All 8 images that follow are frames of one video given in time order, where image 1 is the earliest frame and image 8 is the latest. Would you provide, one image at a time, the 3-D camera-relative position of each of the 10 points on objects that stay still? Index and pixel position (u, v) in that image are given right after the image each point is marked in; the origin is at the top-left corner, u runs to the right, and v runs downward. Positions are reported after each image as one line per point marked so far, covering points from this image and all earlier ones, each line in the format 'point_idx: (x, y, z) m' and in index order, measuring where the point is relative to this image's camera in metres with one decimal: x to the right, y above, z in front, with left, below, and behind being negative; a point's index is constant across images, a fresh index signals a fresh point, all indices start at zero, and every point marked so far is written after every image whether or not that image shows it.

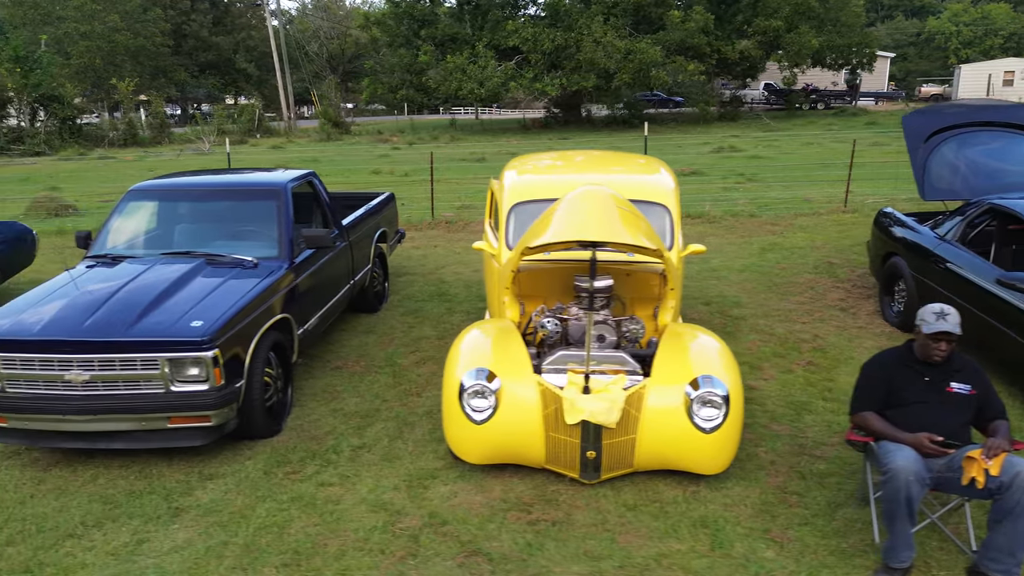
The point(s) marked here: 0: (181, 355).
0: (-1.6, -0.3, +3.8) m
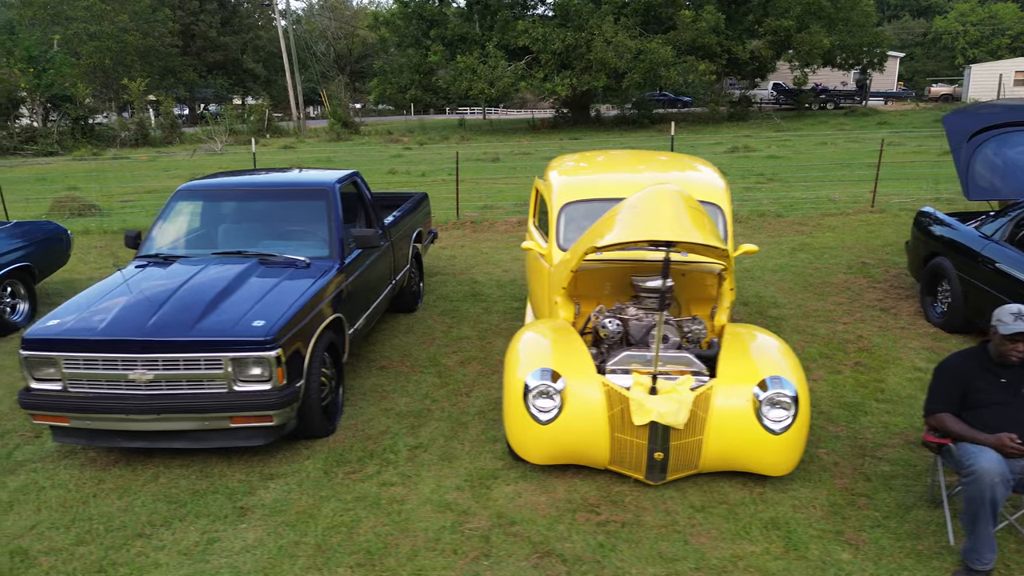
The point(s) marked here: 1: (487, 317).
0: (-1.3, -0.3, +3.8) m
1: (-0.2, -0.2, +6.8) m
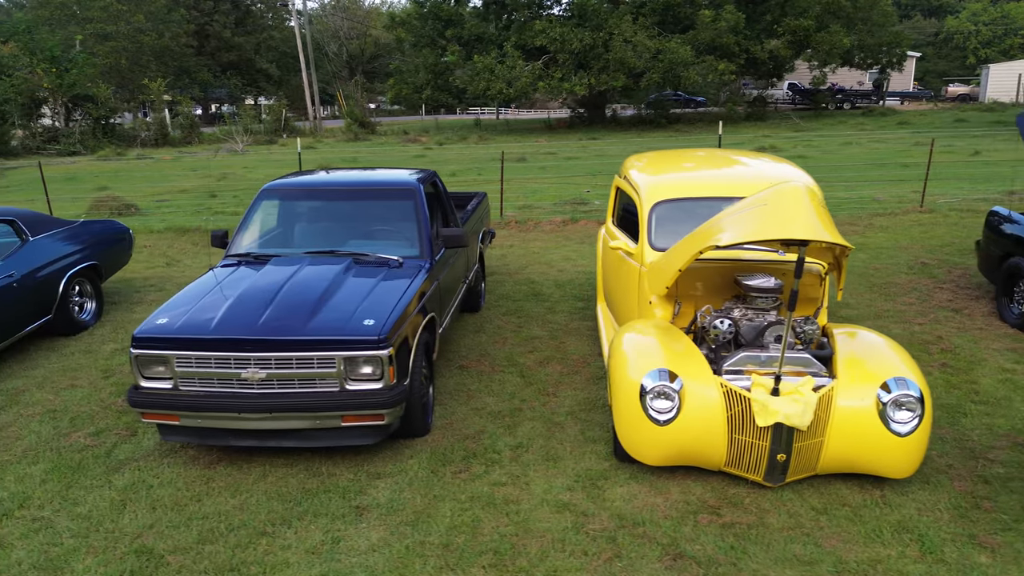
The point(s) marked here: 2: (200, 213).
0: (-0.7, -0.3, +3.8) m
1: (+0.4, -0.2, +6.8) m
2: (-5.3, +1.3, +13.6) m
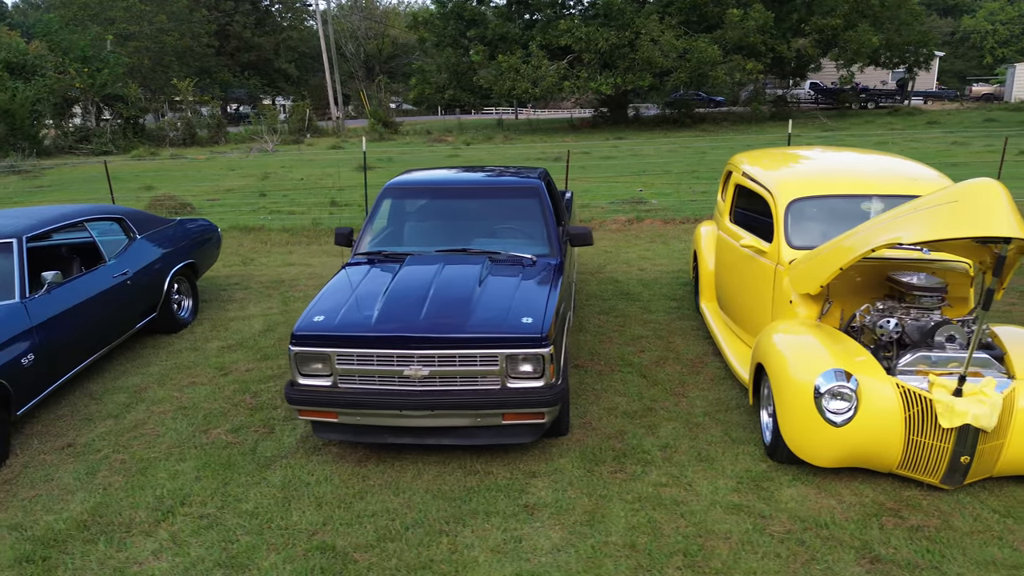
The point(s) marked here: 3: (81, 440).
0: (0.0, -0.3, +3.8) m
1: (+1.2, -0.2, +6.8) m
2: (-4.4, +1.3, +13.7) m
3: (-2.4, -0.9, +4.6) m
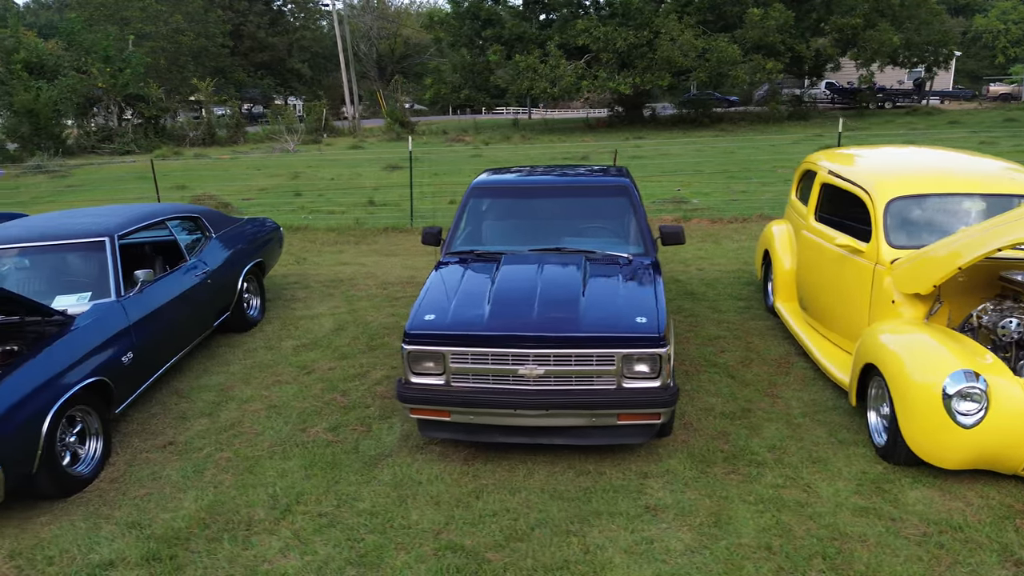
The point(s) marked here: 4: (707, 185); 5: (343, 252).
0: (+0.6, -0.3, +3.7) m
1: (+1.8, -0.2, +6.7) m
2: (-3.7, +1.3, +13.7) m
3: (-1.9, -0.9, +4.6) m
4: (+3.8, +2.0, +15.7) m
5: (-2.1, +0.4, +10.0) m
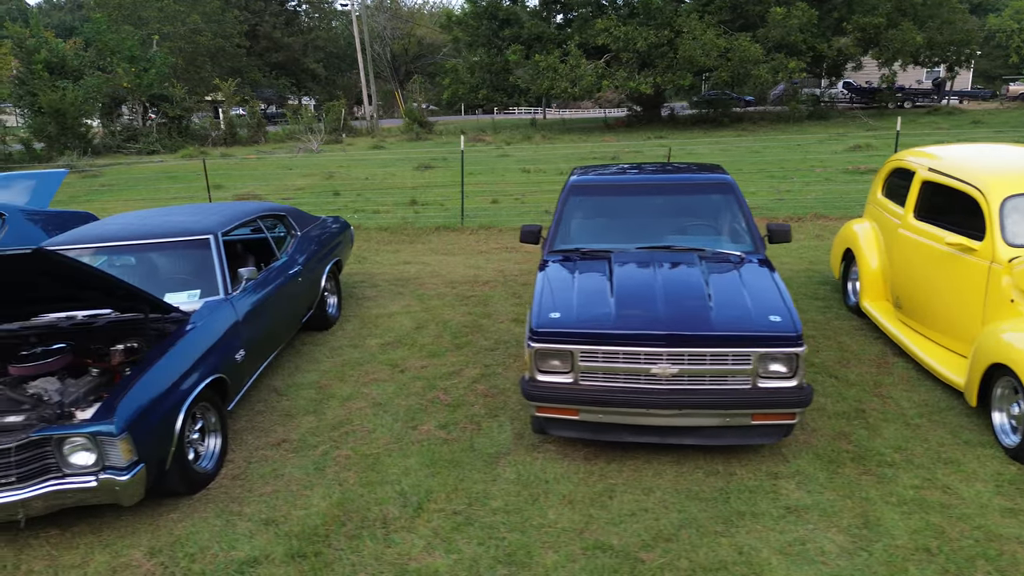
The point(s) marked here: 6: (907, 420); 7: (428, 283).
0: (+1.2, -0.3, +3.7) m
1: (+2.4, -0.2, +6.7) m
2: (-2.9, +1.3, +13.7) m
3: (-1.2, -0.8, +4.6) m
4: (+4.6, +2.0, +15.6) m
5: (-1.4, +0.4, +10.0) m
6: (+2.2, -0.7, +4.5) m
7: (-0.9, 0.0, +8.3) m
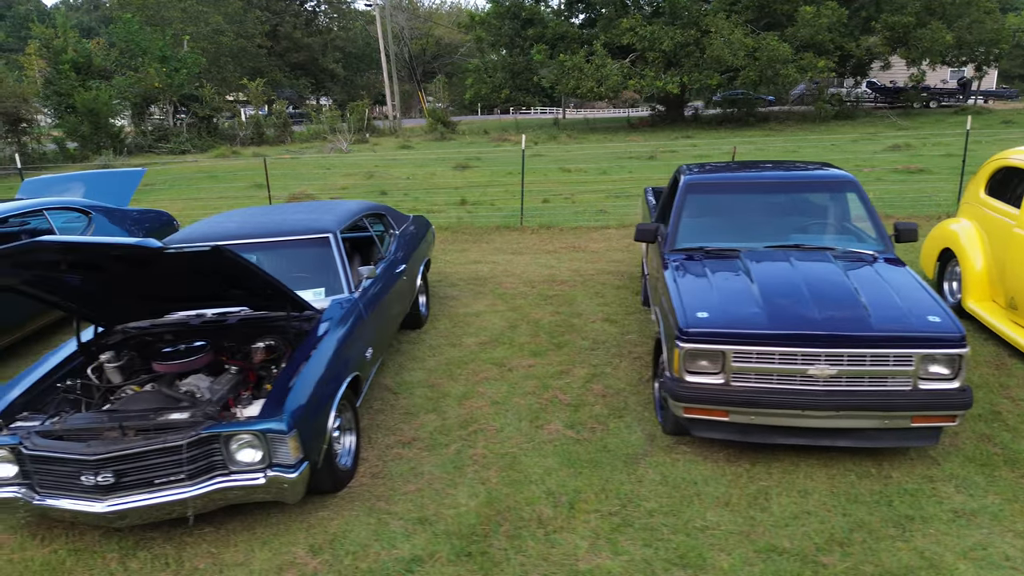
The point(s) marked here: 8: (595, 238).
0: (+1.9, -0.3, +3.6) m
1: (+3.2, -0.2, +6.6) m
2: (-2.0, +1.3, +13.7) m
3: (-0.5, -0.8, +4.6) m
4: (+5.5, +2.0, +15.5) m
5: (-0.6, +0.5, +10.0) m
6: (+2.9, -0.7, +4.4) m
7: (-0.1, +0.1, +8.2) m
8: (+1.1, +0.7, +10.5) m
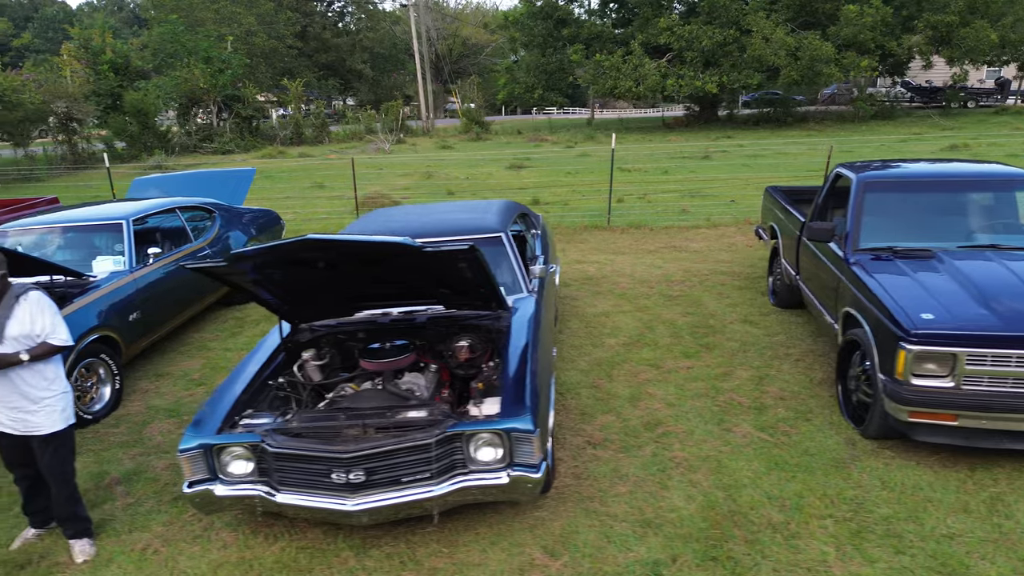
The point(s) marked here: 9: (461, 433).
0: (+2.9, -0.3, +3.5) m
1: (+4.3, -0.3, +6.4) m
2: (-0.7, +1.3, +13.7) m
3: (+0.5, -0.8, +4.5) m
4: (+6.9, +2.0, +15.2) m
5: (+0.7, +0.5, +9.9) m
6: (+4.0, -0.8, +4.2) m
7: (+1.1, +0.1, +8.2) m
8: (+2.3, +0.7, +10.4) m
9: (-0.2, -0.6, +3.3) m
